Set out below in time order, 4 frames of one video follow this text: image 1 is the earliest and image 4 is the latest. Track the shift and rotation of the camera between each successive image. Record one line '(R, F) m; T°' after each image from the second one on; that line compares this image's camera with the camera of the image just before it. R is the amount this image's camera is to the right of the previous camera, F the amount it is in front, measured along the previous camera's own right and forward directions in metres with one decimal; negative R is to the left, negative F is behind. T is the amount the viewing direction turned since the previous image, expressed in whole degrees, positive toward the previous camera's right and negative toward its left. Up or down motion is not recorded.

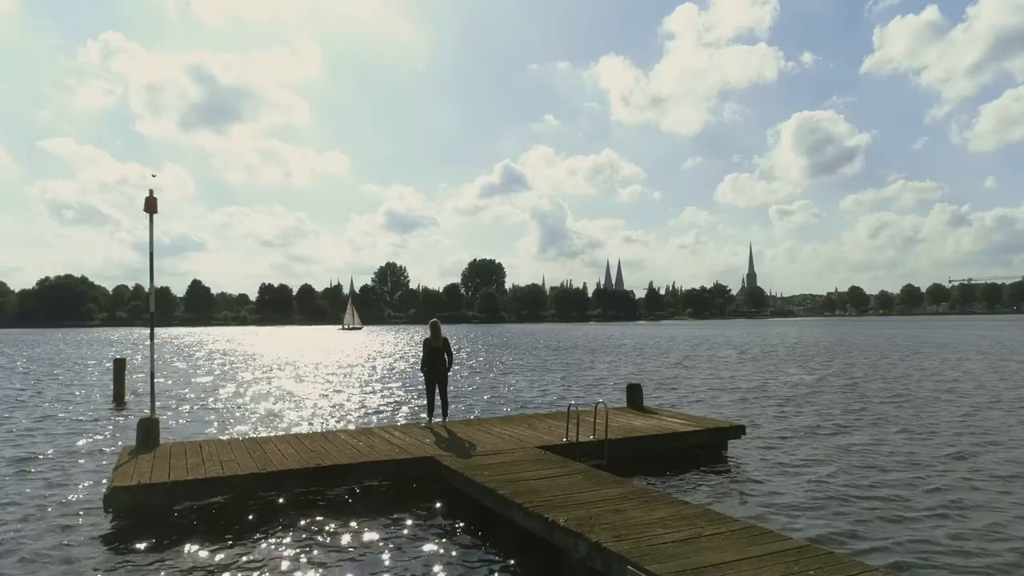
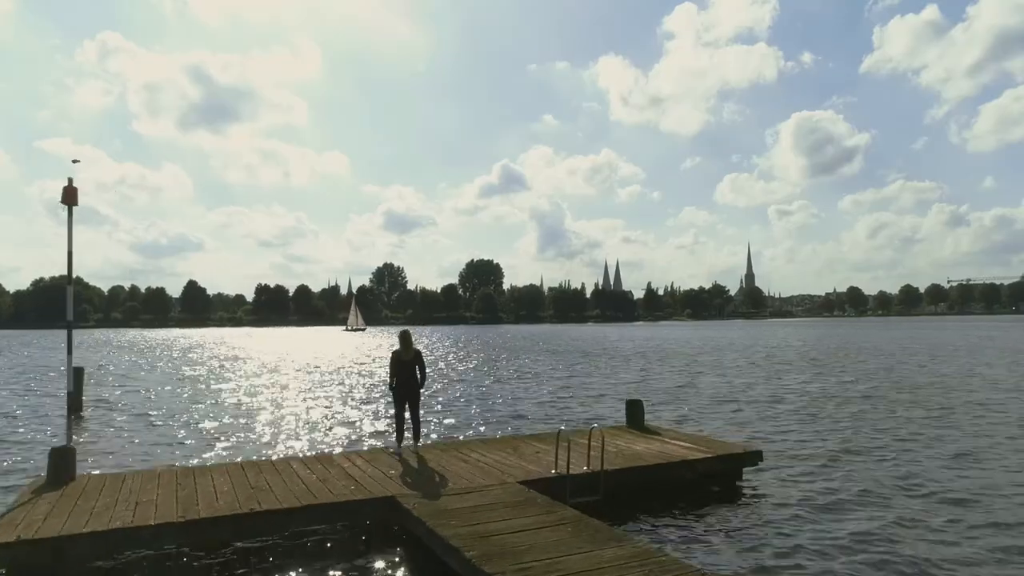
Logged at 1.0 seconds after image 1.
(+0.1, +0.8) m; 0°
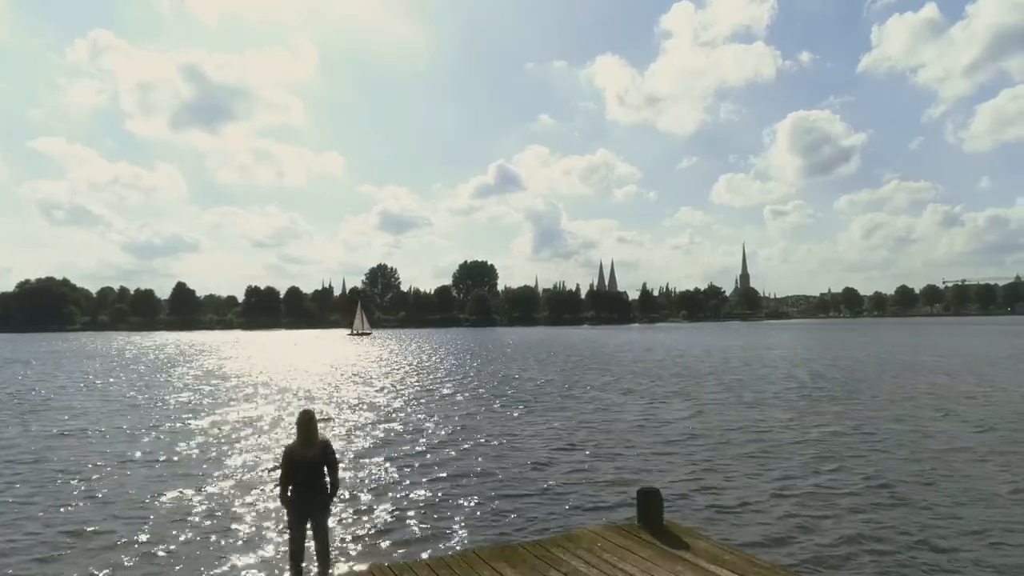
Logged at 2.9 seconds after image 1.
(+0.2, +1.9) m; 0°
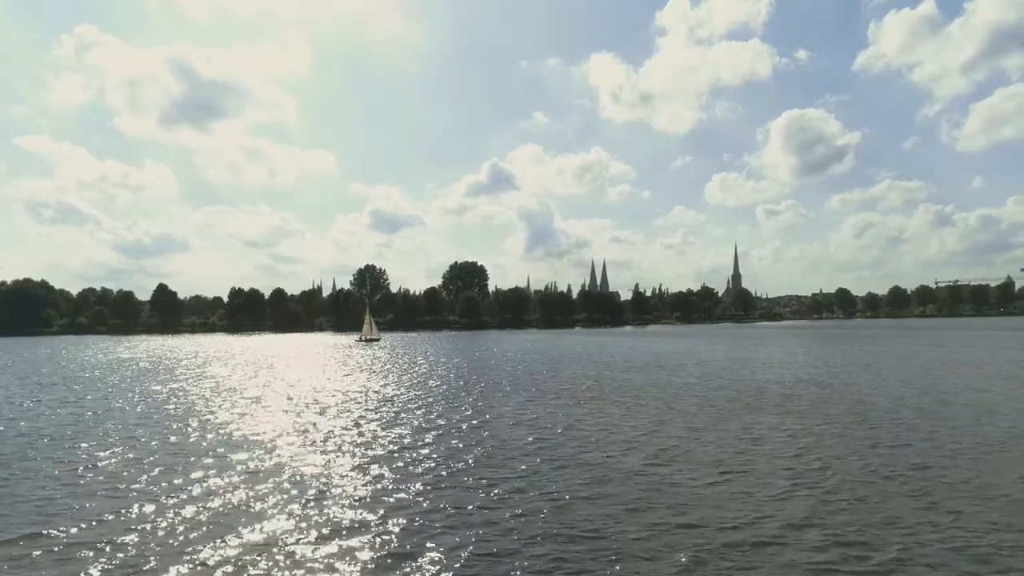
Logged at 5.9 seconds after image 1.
(+0.4, +3.0) m; +1°
